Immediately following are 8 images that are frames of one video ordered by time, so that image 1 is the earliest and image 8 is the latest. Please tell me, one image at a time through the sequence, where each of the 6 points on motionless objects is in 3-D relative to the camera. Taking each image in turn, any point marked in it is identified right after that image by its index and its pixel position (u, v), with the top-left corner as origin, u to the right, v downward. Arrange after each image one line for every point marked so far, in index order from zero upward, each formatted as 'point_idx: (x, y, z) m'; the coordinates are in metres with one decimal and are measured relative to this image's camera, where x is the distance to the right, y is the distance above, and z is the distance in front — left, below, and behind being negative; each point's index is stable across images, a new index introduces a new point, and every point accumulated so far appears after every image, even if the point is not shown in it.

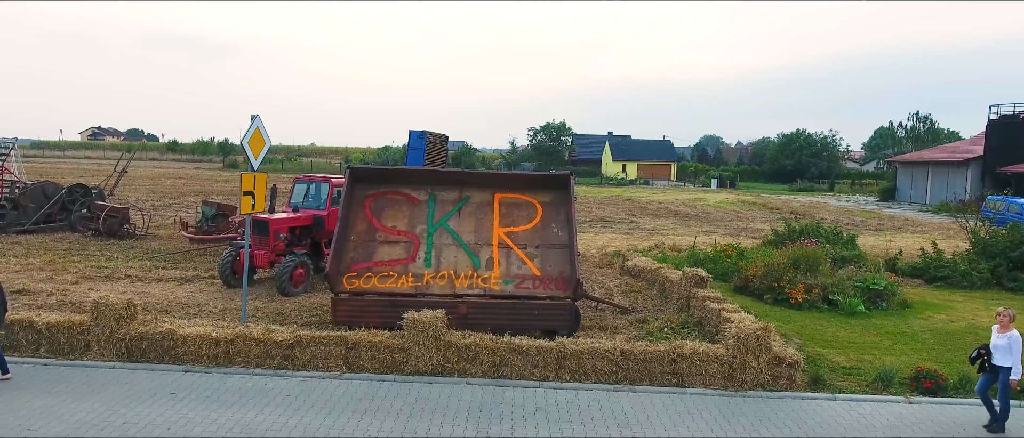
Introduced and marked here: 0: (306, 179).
0: (-3.2, +0.6, +10.0) m
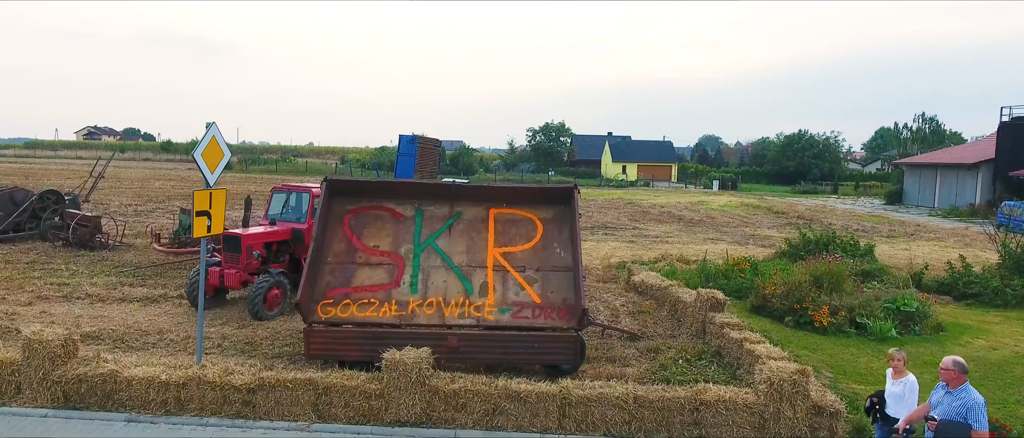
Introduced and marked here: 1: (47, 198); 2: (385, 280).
0: (-3.2, +0.4, +9.1) m
1: (-9.8, +0.4, +13.7) m
2: (-1.3, -0.6, +6.5) m
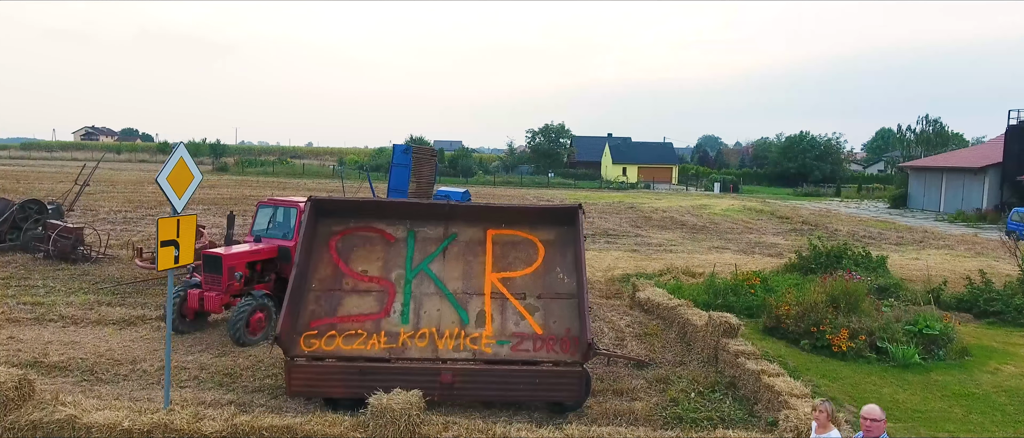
0: (-3.2, +0.2, +8.7) m
1: (-9.8, +0.2, +13.2) m
2: (-1.3, -0.8, +6.0) m
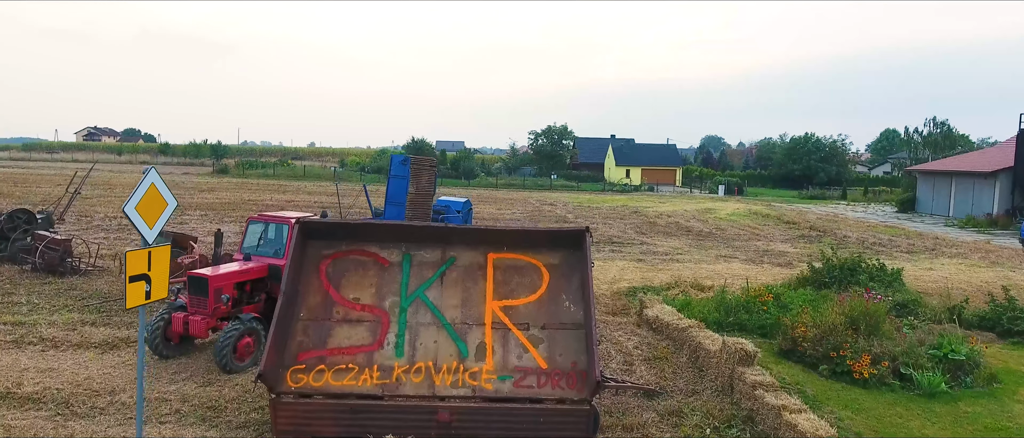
0: (-3.2, 0.0, +8.3) m
1: (-9.8, 0.0, +12.8) m
2: (-1.2, -1.0, +5.6) m
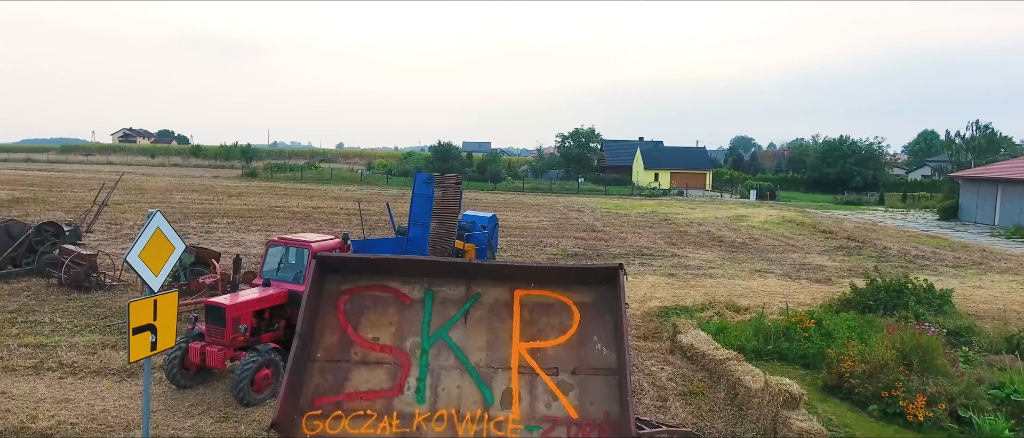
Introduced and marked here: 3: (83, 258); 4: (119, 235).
0: (-2.8, -0.3, +8.0) m
1: (-9.2, -0.2, +12.8) m
2: (-1.0, -1.3, +5.2) m
3: (-7.7, -0.7, +11.6) m
4: (-10.6, -0.4, +17.4) m
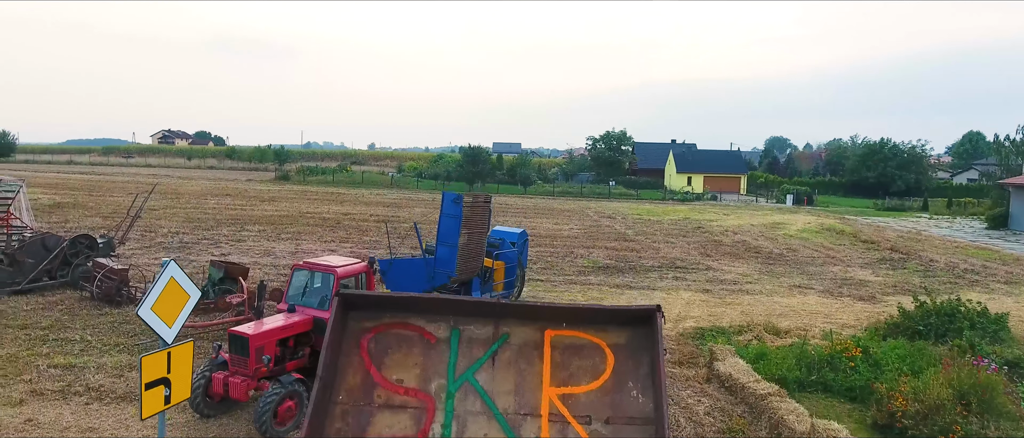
0: (-2.5, -0.6, +7.9) m
1: (-8.6, -0.5, +12.9) m
2: (-0.8, -1.6, +5.0) m
3: (-7.1, -1.0, +11.6) m
4: (-9.7, -0.7, +17.6) m
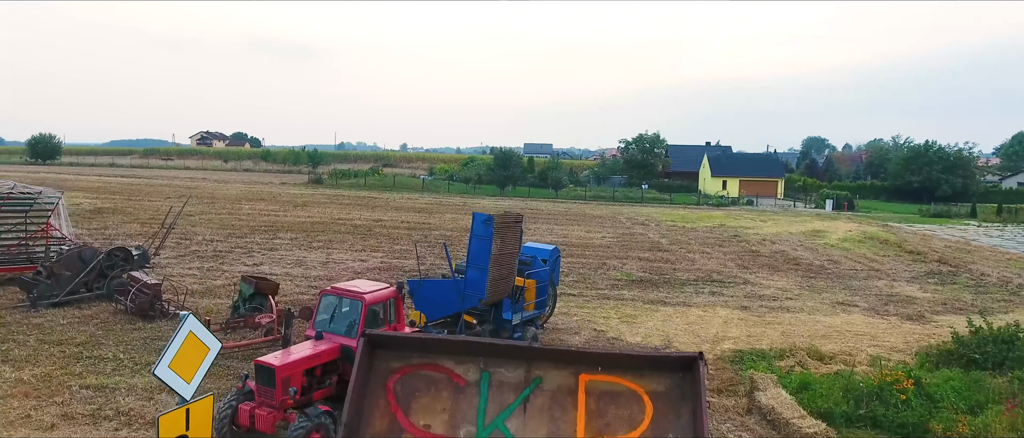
0: (-2.1, -0.9, +7.7) m
1: (-8.0, -0.7, +13.1) m
2: (-0.6, -1.9, +4.8) m
3: (-6.6, -1.2, +11.7) m
4: (-8.9, -0.9, +17.8) m
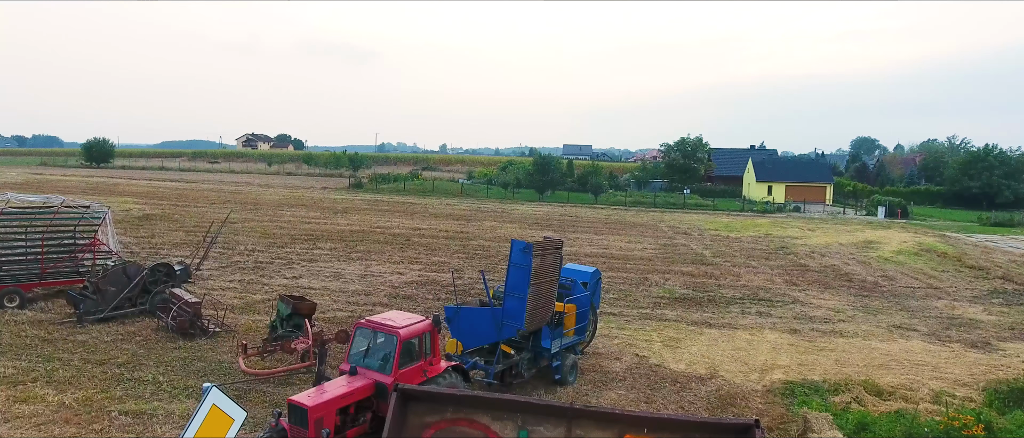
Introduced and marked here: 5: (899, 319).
0: (-1.7, -1.2, +7.5) m
1: (-7.2, -1.1, +13.2) m
2: (-0.3, -2.3, +4.5) m
3: (-5.9, -1.6, +11.8) m
4: (-7.8, -1.3, +18.0) m
5: (+8.9, -2.3, +14.9) m
